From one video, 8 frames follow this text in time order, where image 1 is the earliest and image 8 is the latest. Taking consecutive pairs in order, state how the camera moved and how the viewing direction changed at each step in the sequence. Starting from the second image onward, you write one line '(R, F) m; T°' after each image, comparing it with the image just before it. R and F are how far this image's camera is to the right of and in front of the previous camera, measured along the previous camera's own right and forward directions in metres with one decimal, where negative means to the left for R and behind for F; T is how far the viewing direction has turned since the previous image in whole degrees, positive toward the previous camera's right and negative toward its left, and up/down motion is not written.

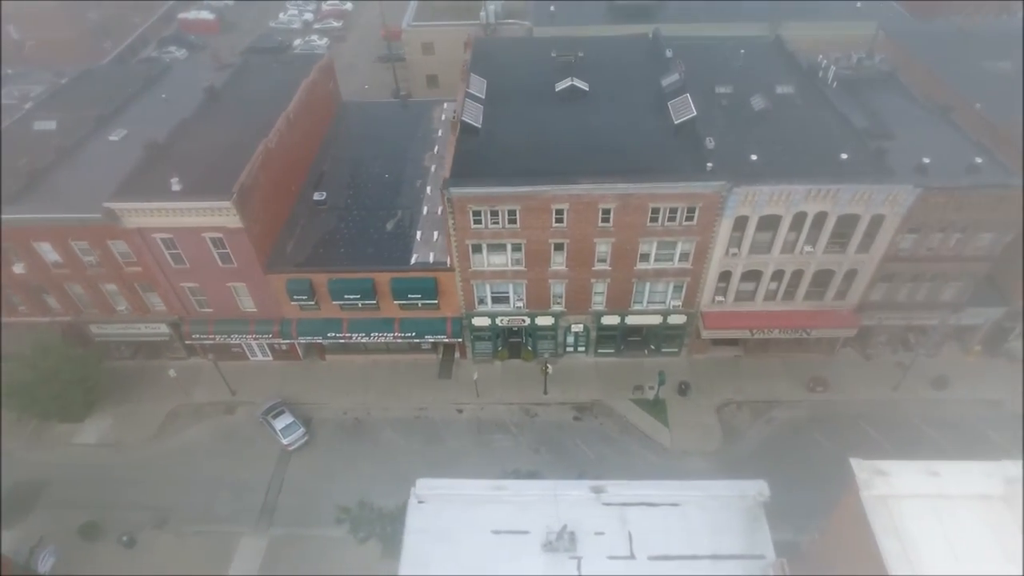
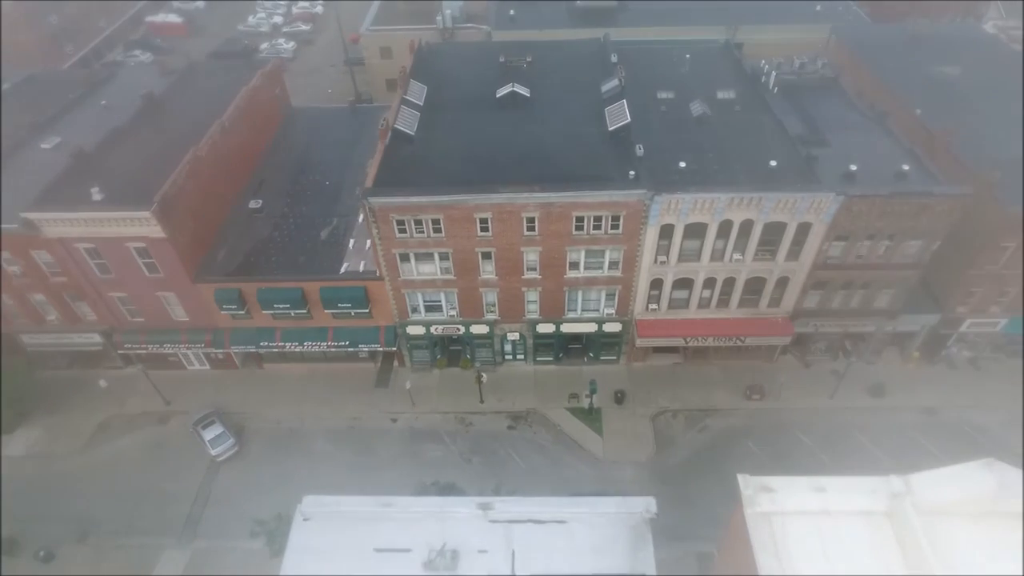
(+3.7, +0.3) m; 0°
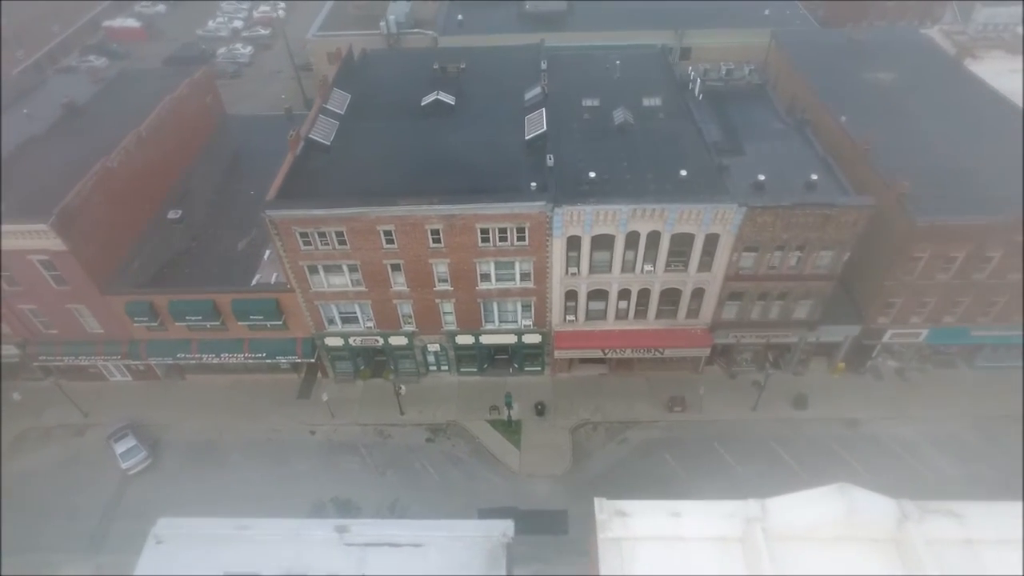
(+4.7, +0.3) m; 0°
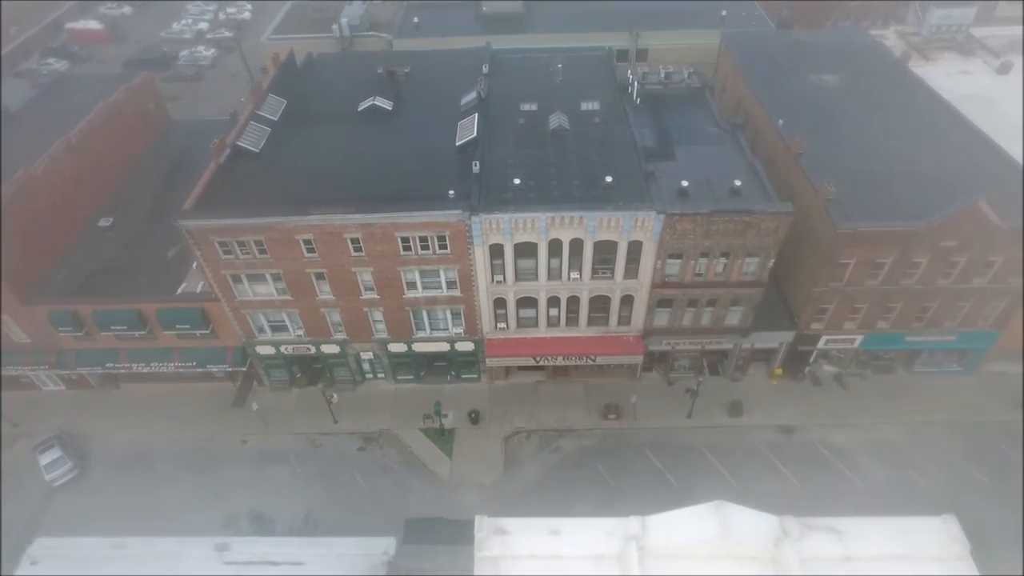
(+3.7, +0.3) m; 0°
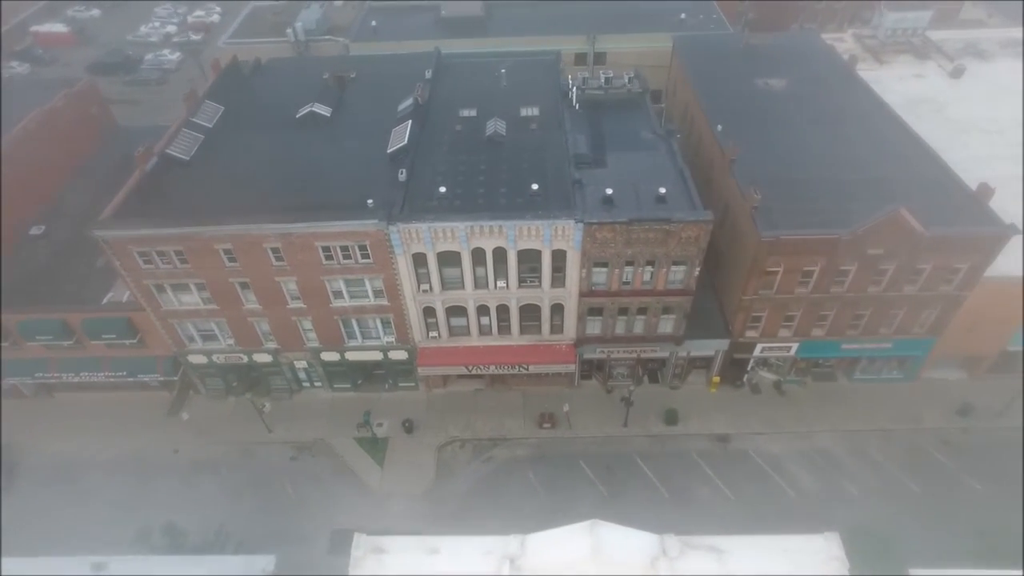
(+3.7, +0.3) m; 0°
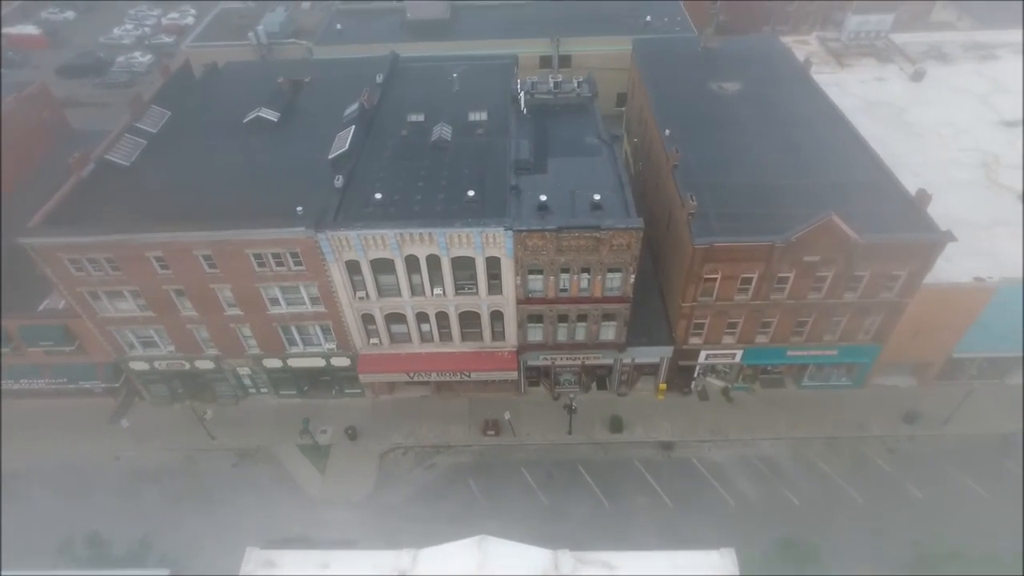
(+3.2, +0.2) m; 0°
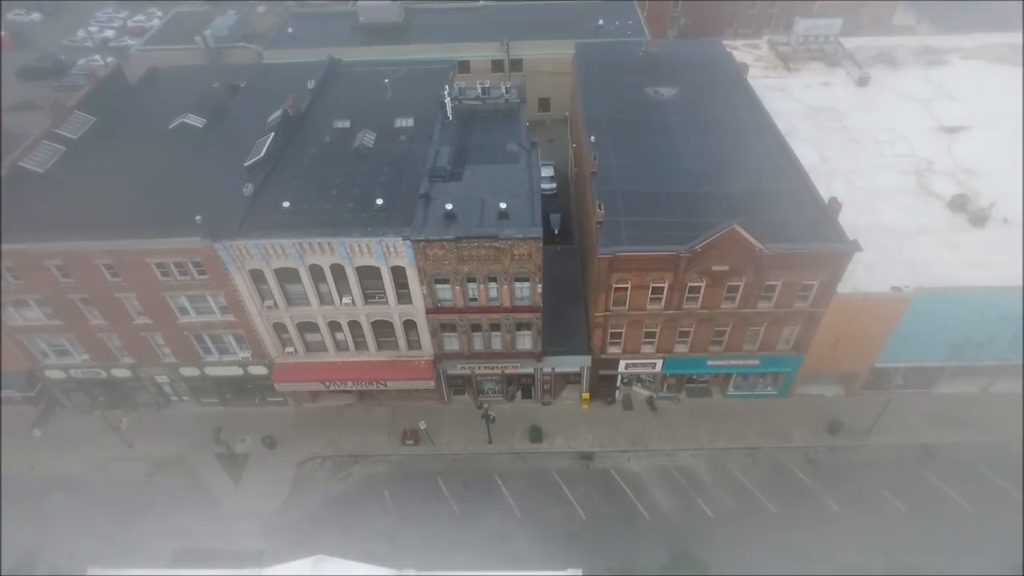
(+4.6, +0.3) m; 0°
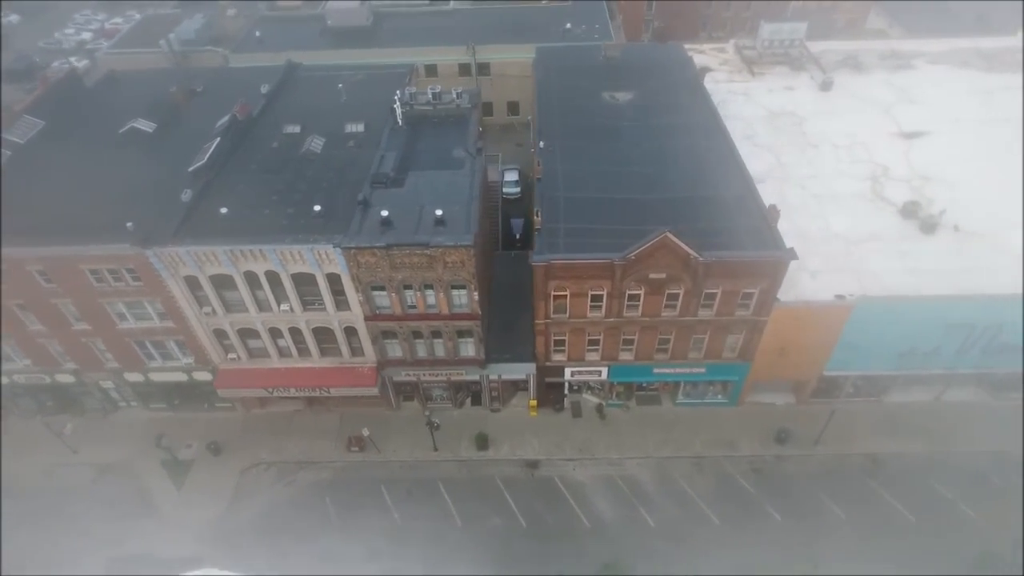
(+3.1, +0.2) m; 0°
